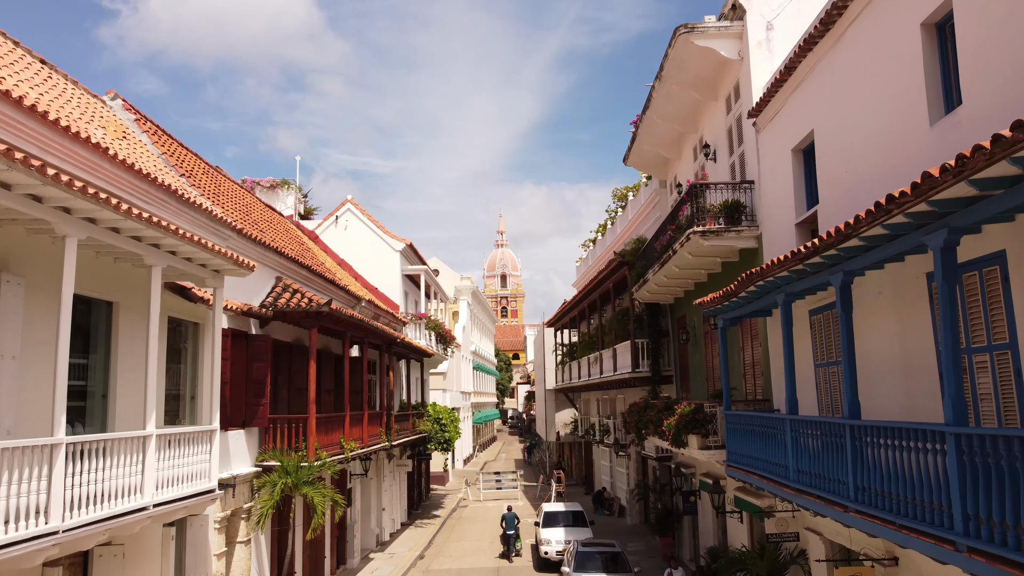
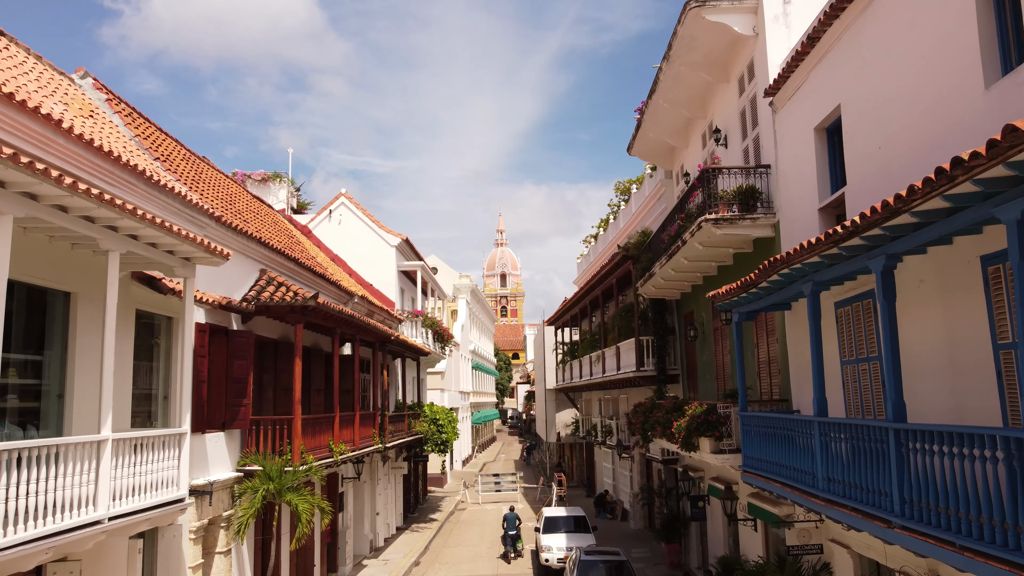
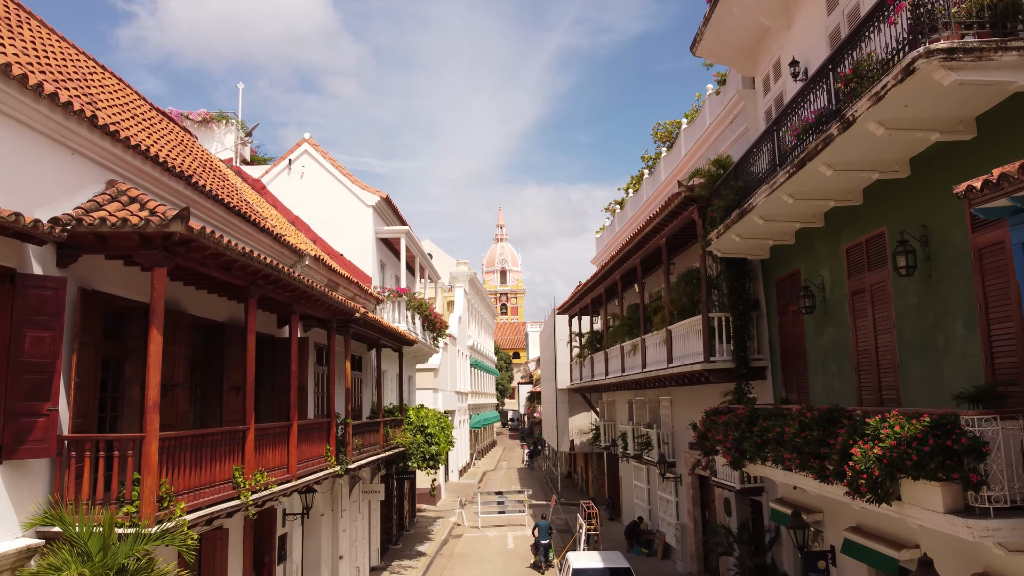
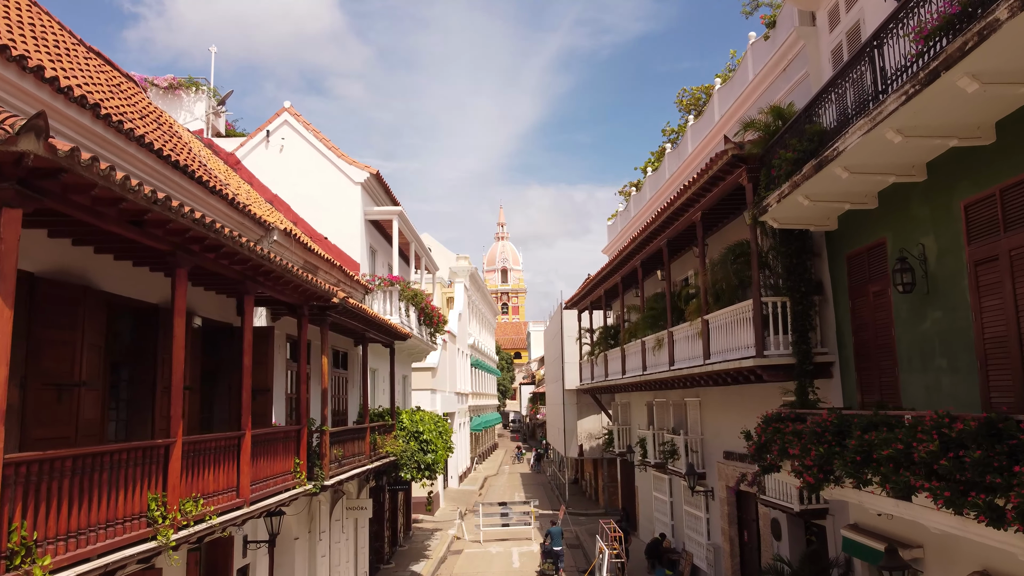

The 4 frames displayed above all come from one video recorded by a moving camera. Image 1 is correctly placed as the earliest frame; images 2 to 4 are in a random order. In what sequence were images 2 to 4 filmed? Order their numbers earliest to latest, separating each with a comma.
2, 3, 4
